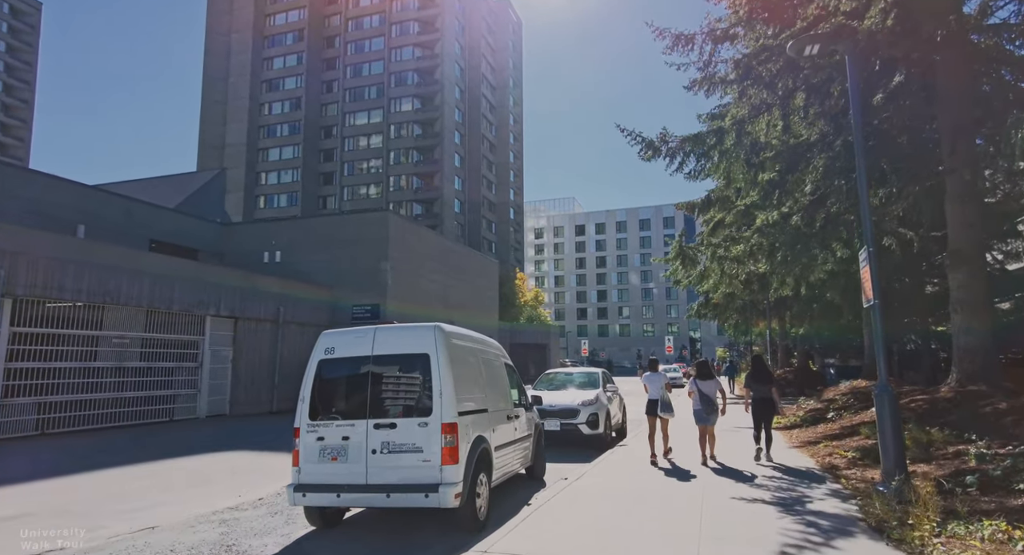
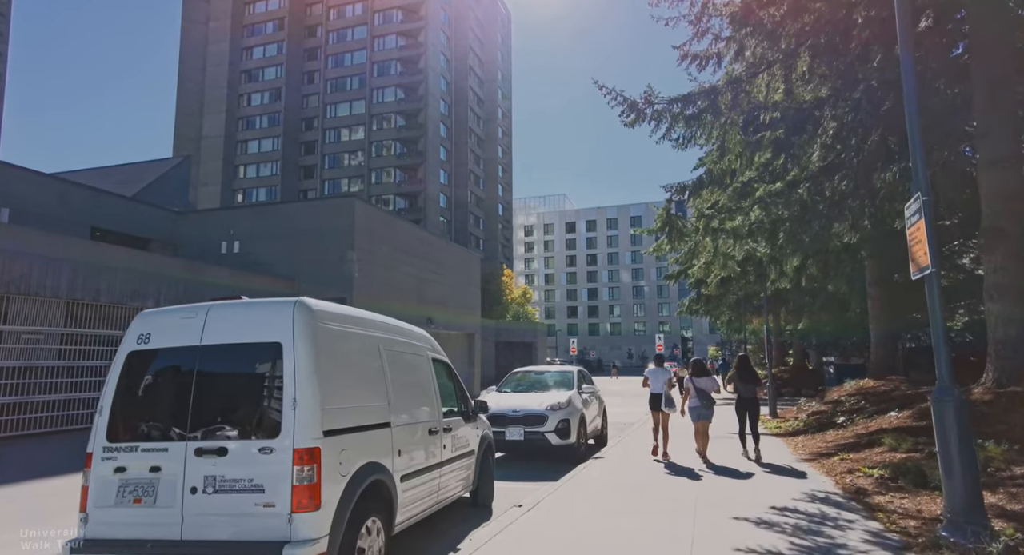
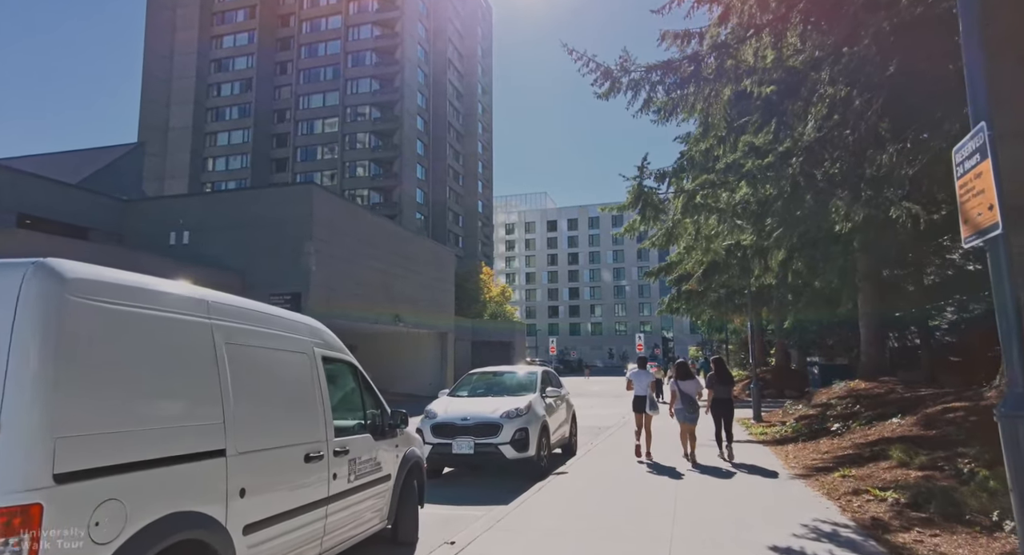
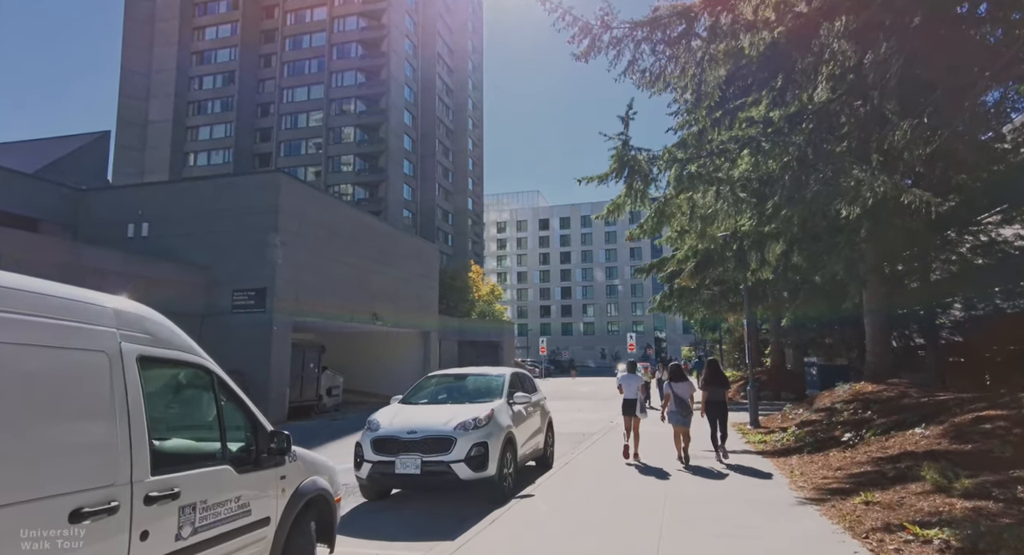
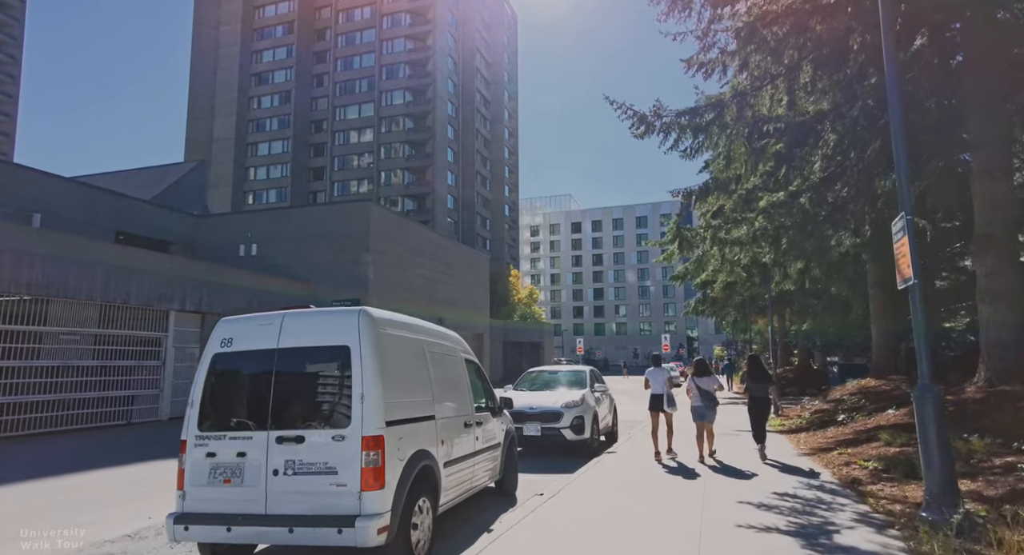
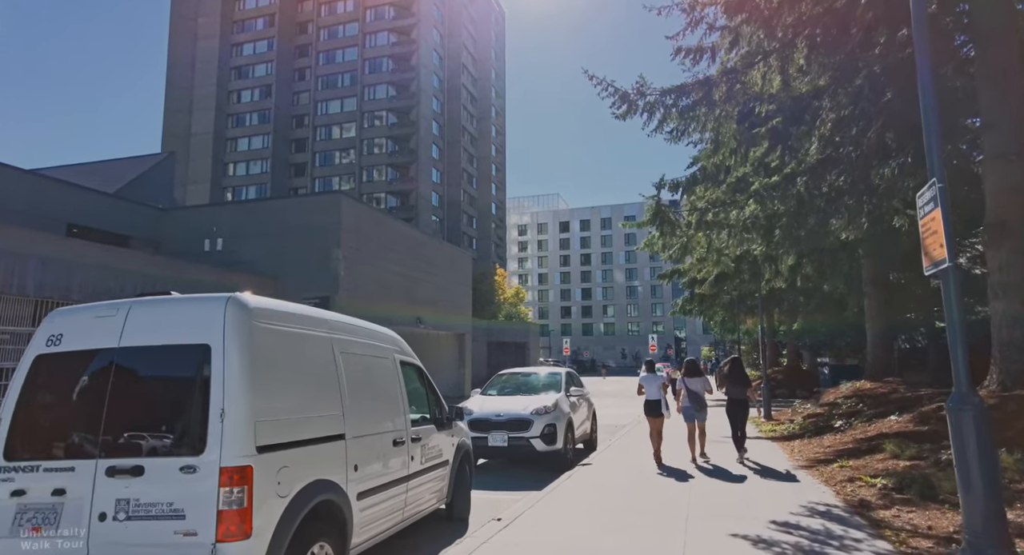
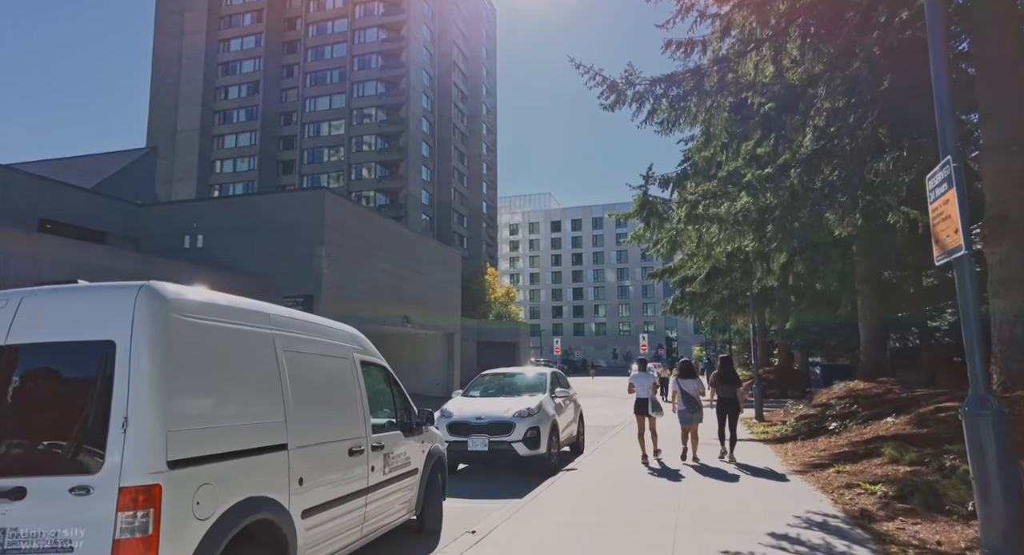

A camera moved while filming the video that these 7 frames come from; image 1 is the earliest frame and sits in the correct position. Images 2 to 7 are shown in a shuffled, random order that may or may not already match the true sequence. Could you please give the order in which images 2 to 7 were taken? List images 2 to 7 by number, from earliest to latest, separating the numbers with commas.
5, 2, 6, 7, 3, 4
